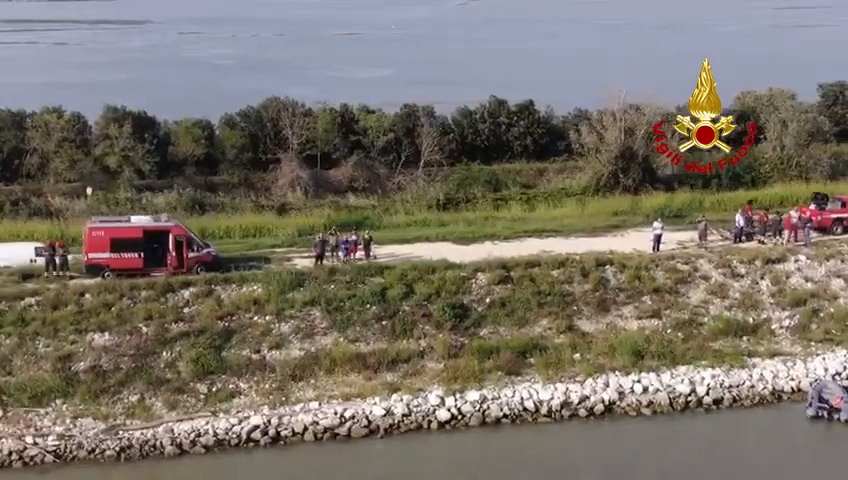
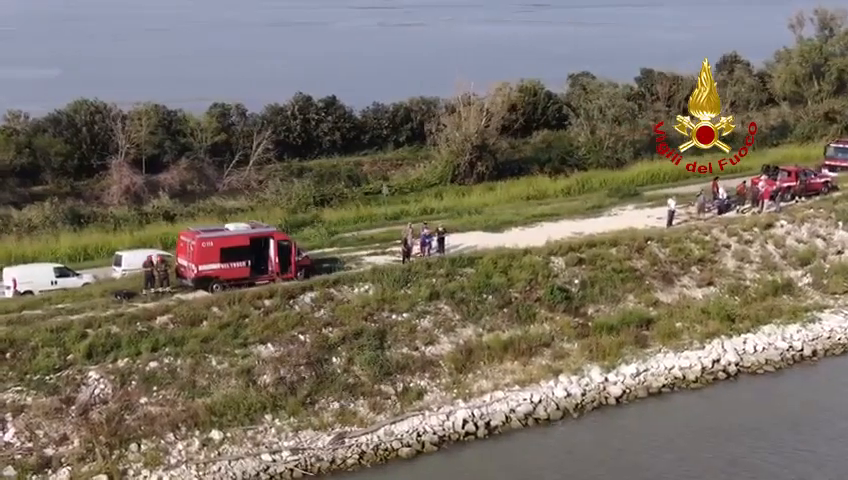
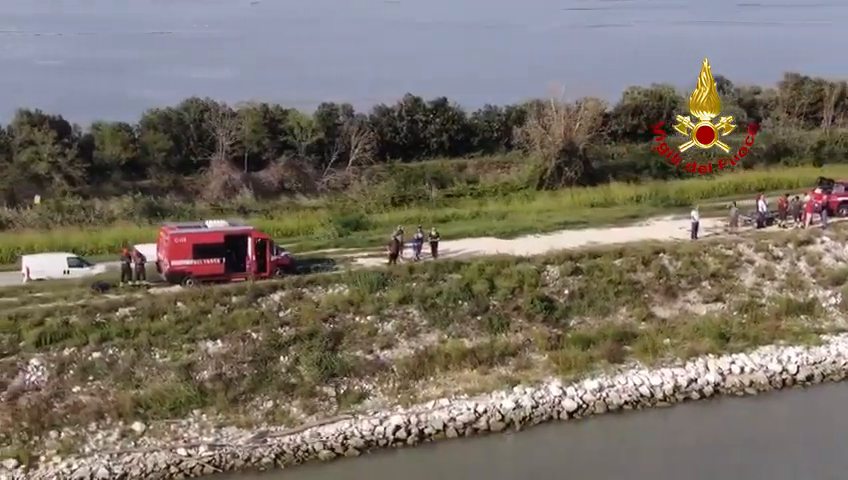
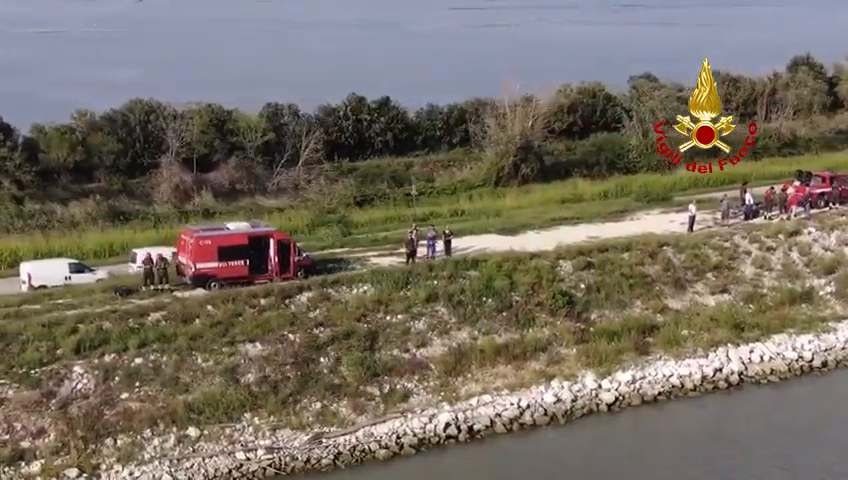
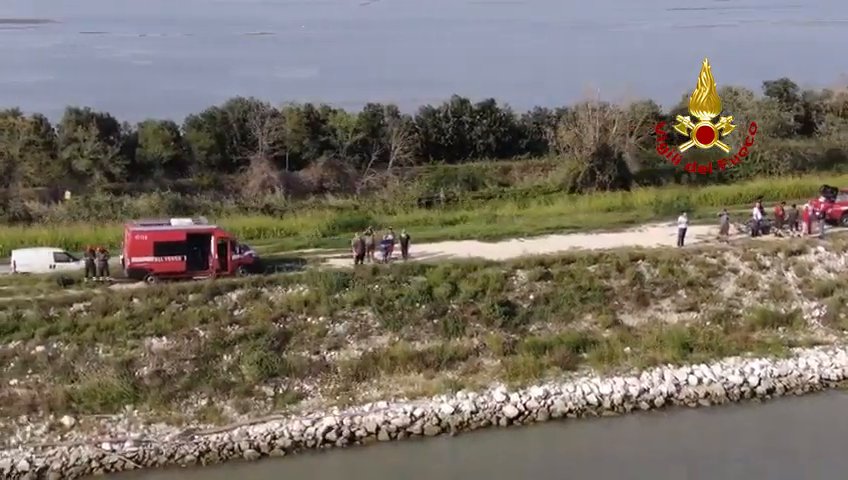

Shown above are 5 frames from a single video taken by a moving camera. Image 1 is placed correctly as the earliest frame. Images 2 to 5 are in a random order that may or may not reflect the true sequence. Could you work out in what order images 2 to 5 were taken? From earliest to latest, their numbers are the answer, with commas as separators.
5, 3, 4, 2
